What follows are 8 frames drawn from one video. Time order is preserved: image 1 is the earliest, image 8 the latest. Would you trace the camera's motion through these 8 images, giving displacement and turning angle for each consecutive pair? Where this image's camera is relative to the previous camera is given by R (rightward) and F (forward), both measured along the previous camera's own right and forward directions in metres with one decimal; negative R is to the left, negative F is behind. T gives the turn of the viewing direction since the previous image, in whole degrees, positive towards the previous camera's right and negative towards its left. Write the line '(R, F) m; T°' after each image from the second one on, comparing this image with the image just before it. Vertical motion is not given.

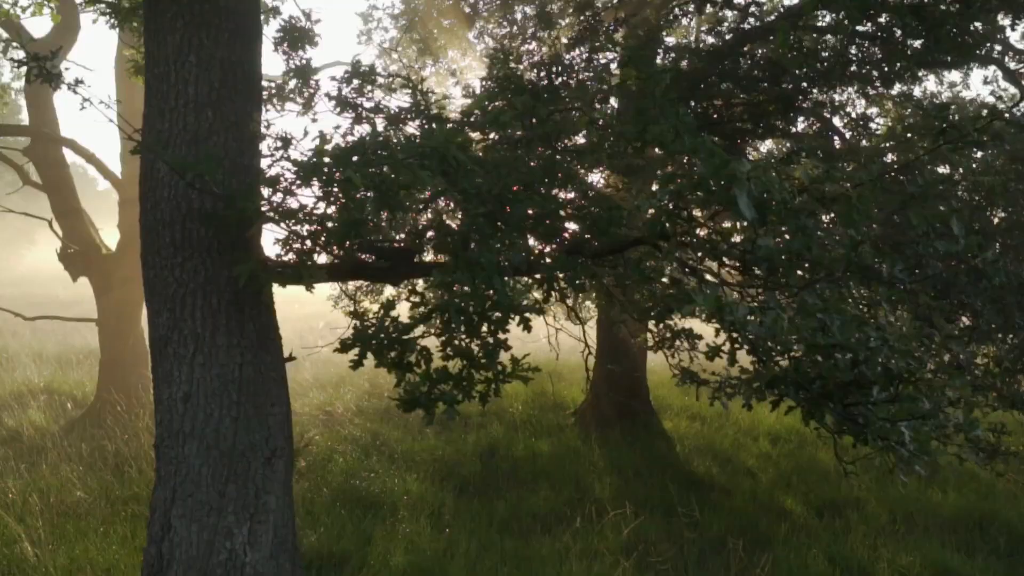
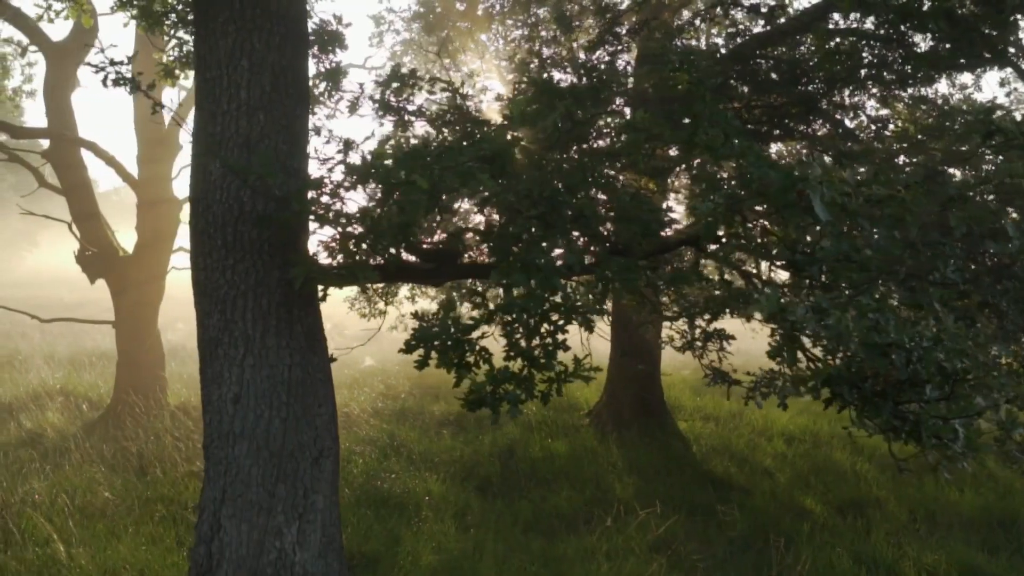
(-0.2, 0.0) m; 0°
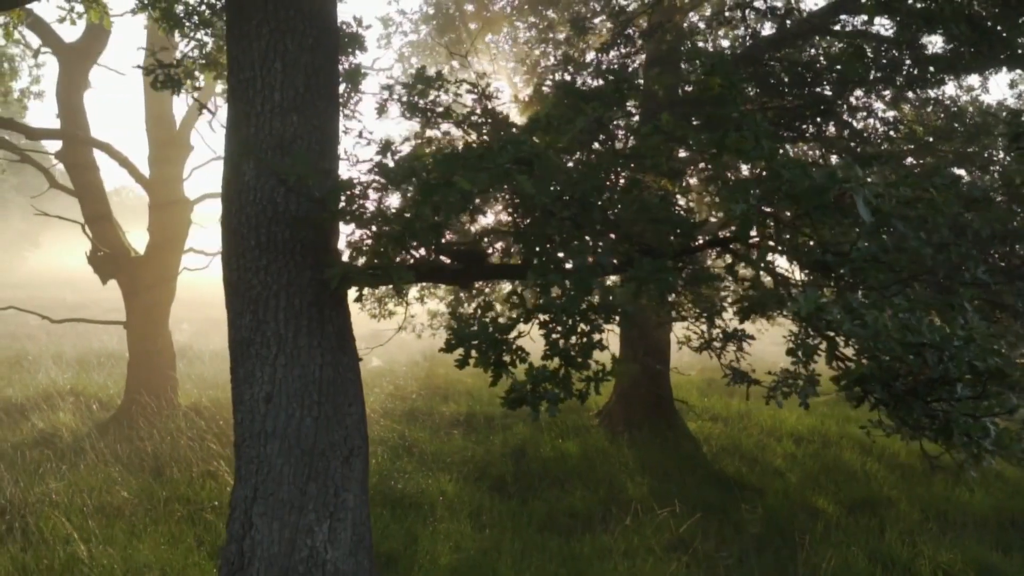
(-0.2, 0.0) m; 0°
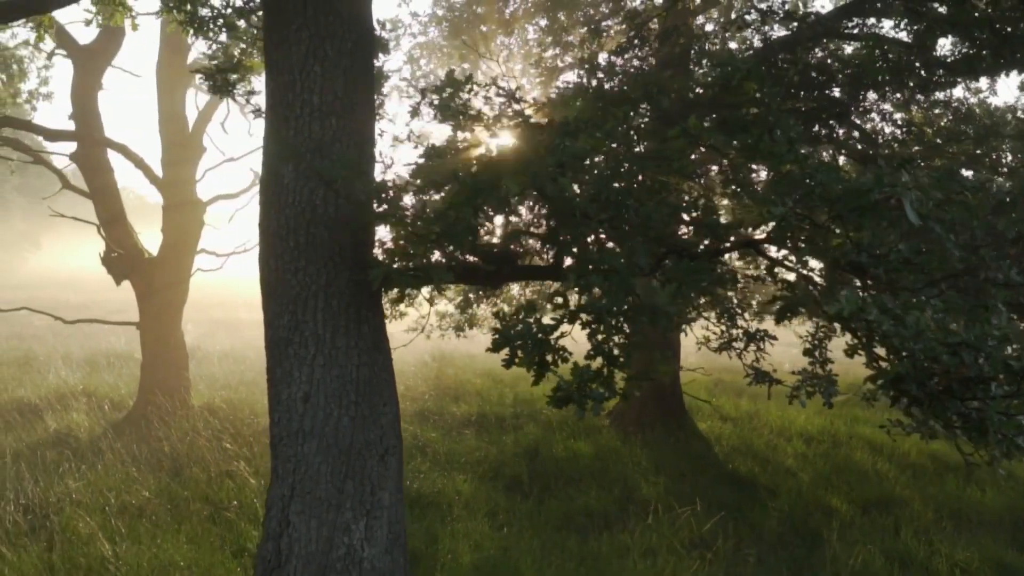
(-0.2, -0.1) m; 0°
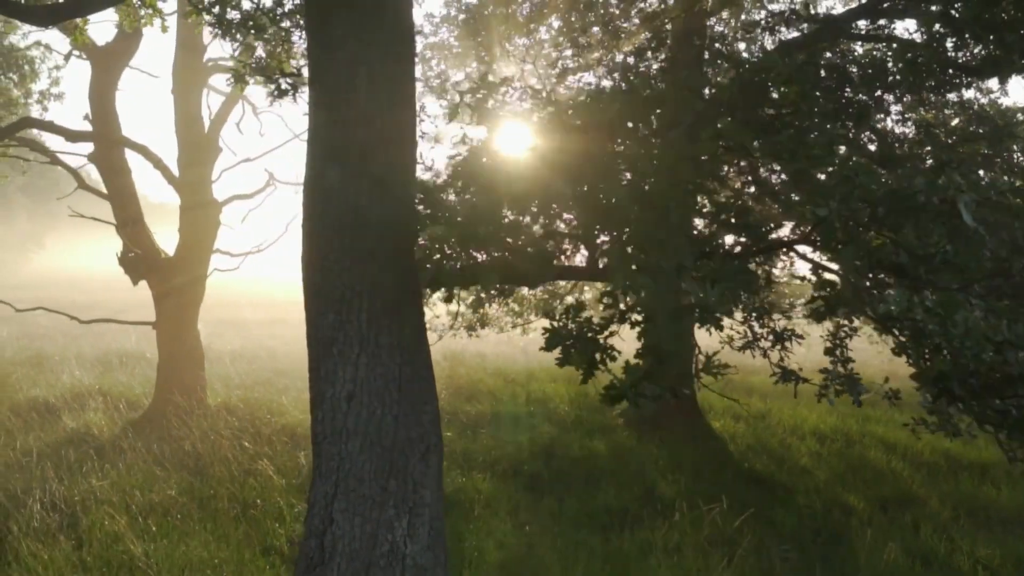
(-0.2, -0.1) m; 0°
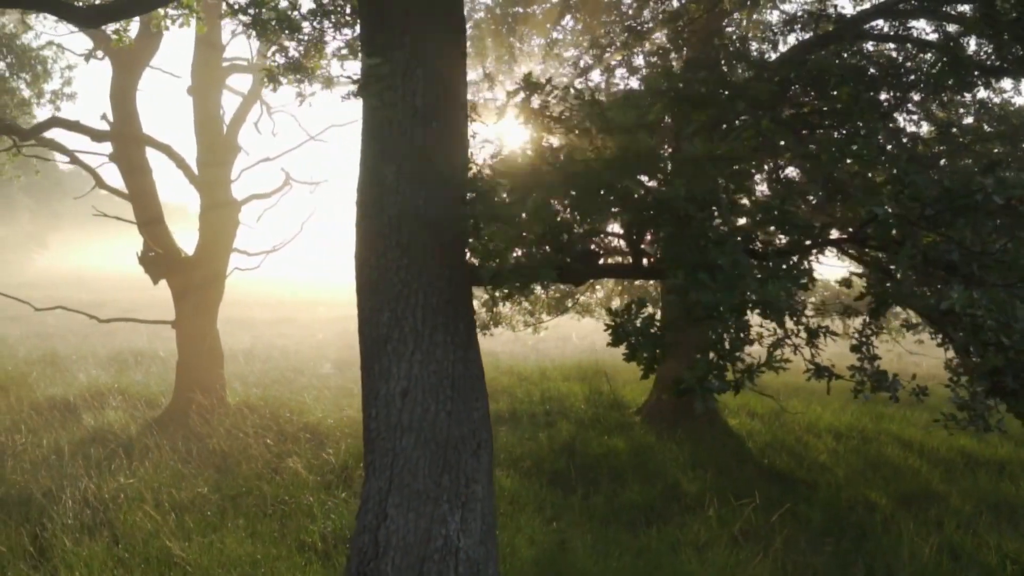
(-0.3, -0.1) m; 0°
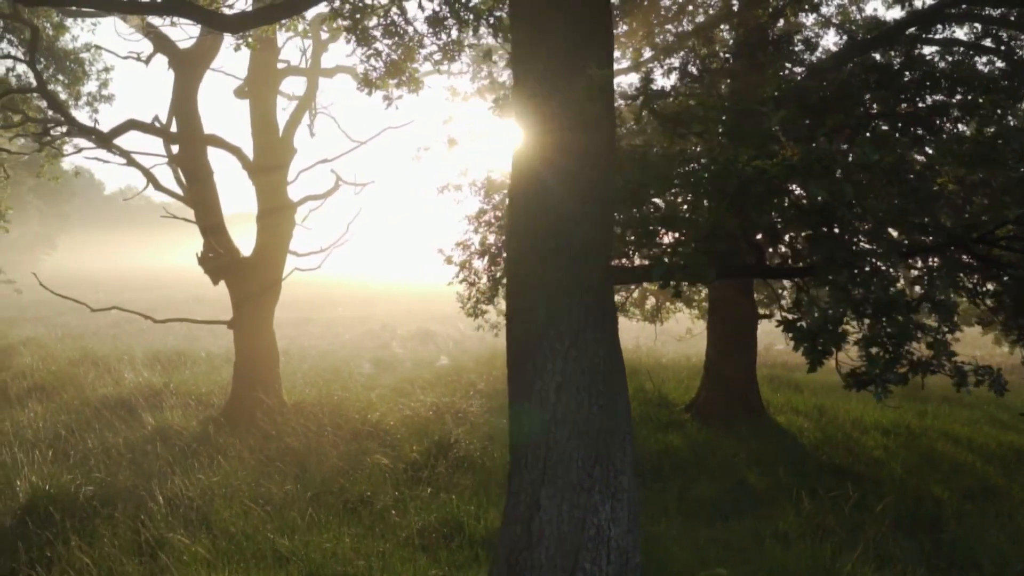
(-0.8, -0.1) m; +1°
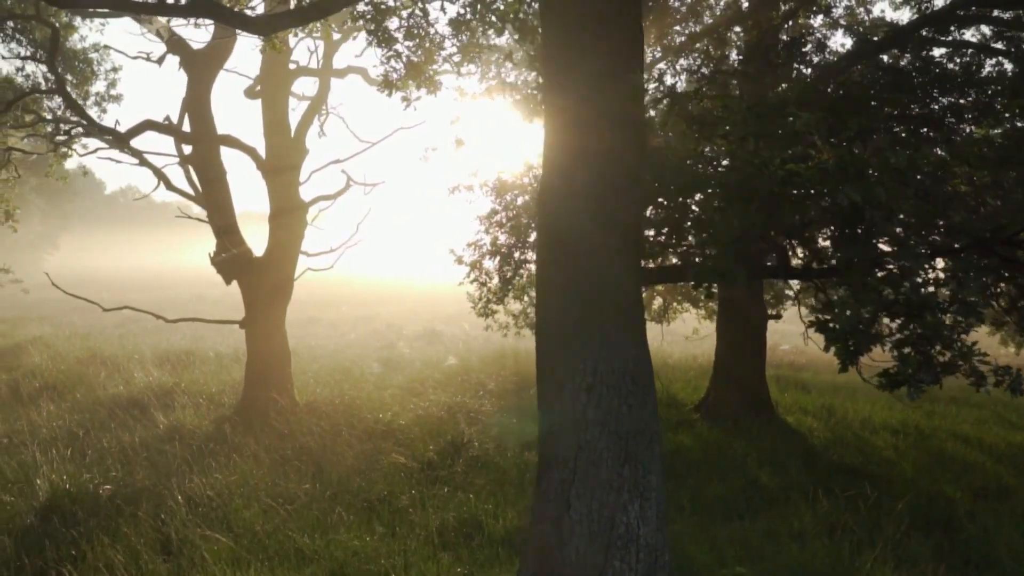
(-0.2, 0.0) m; 0°
